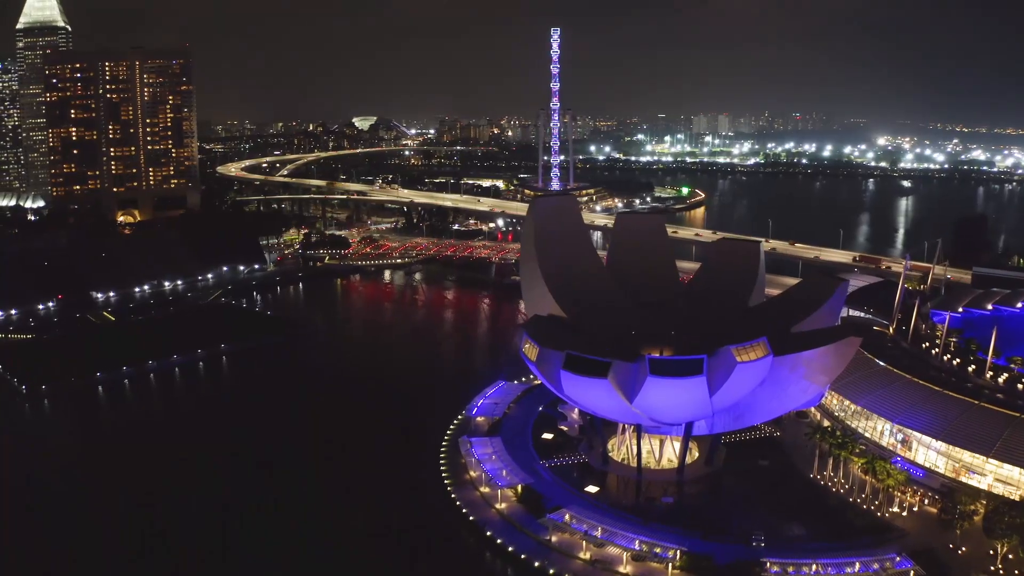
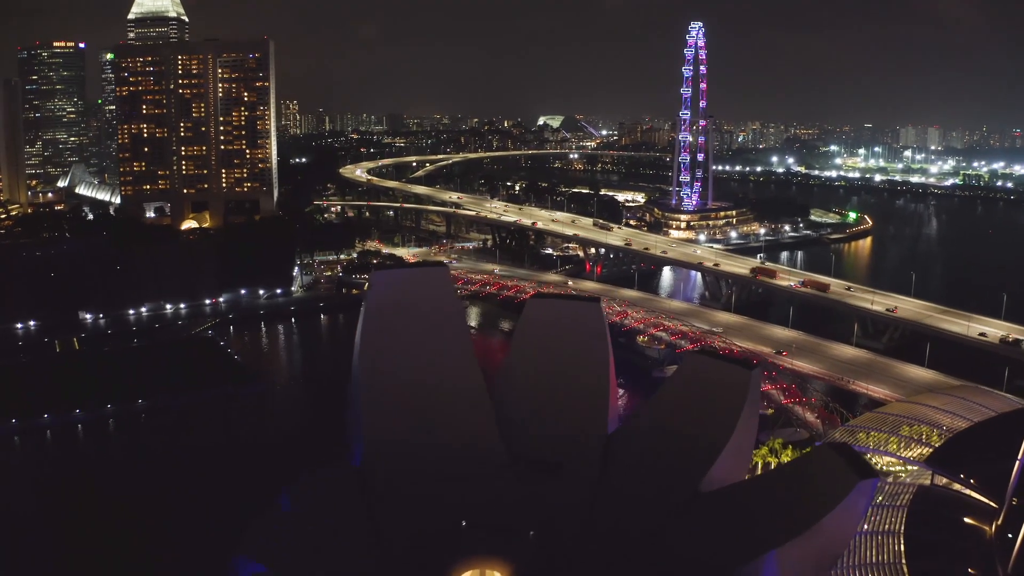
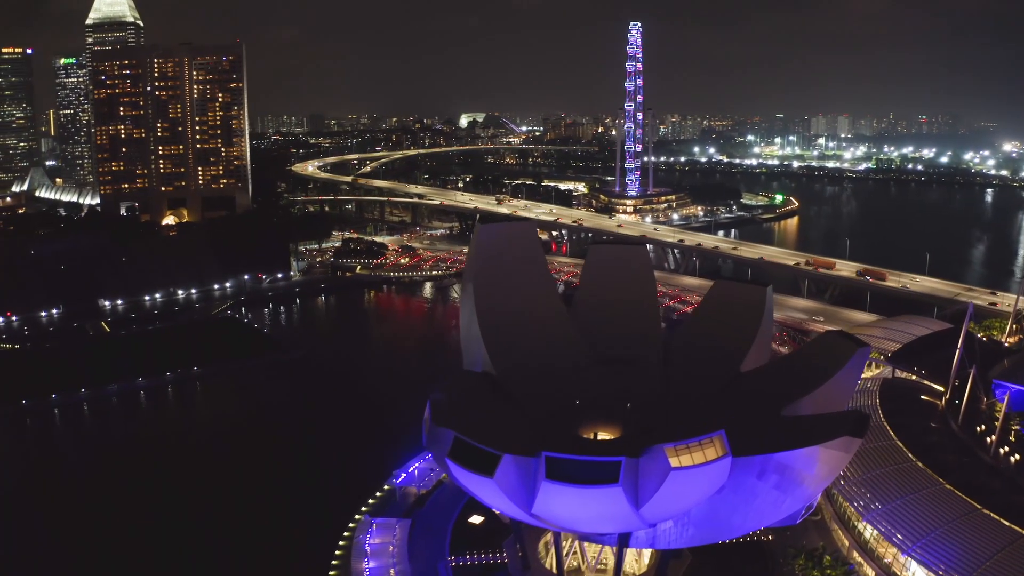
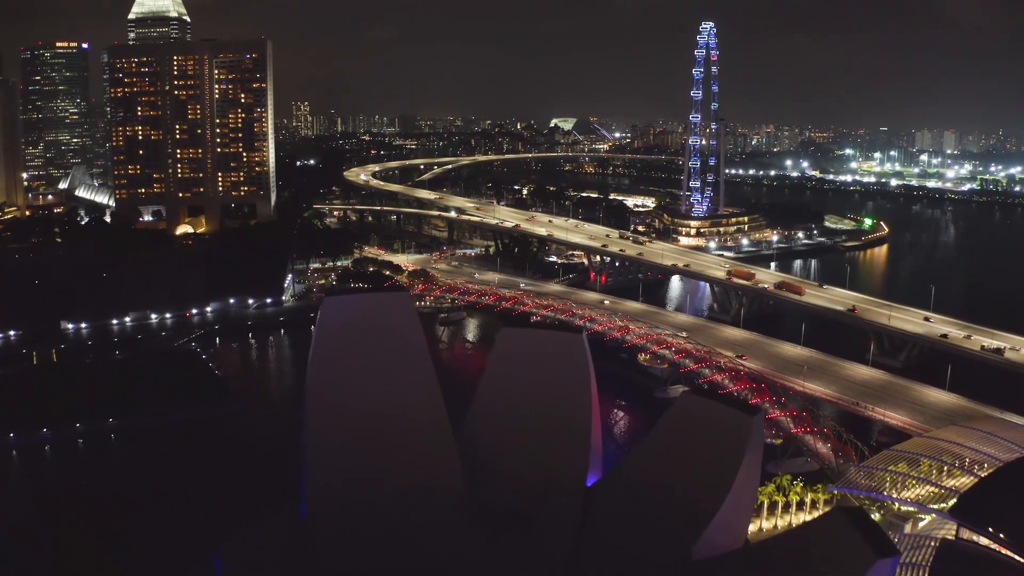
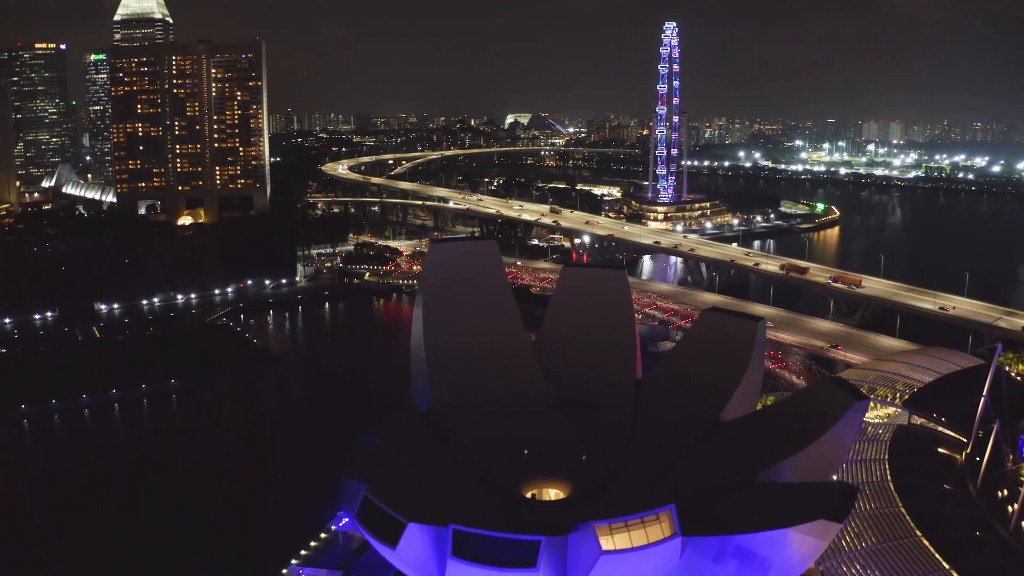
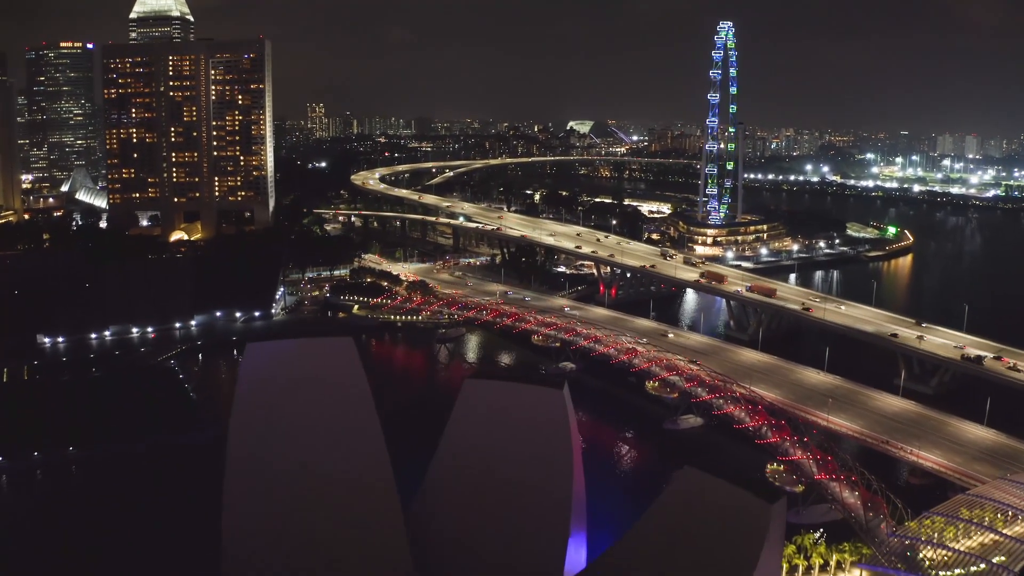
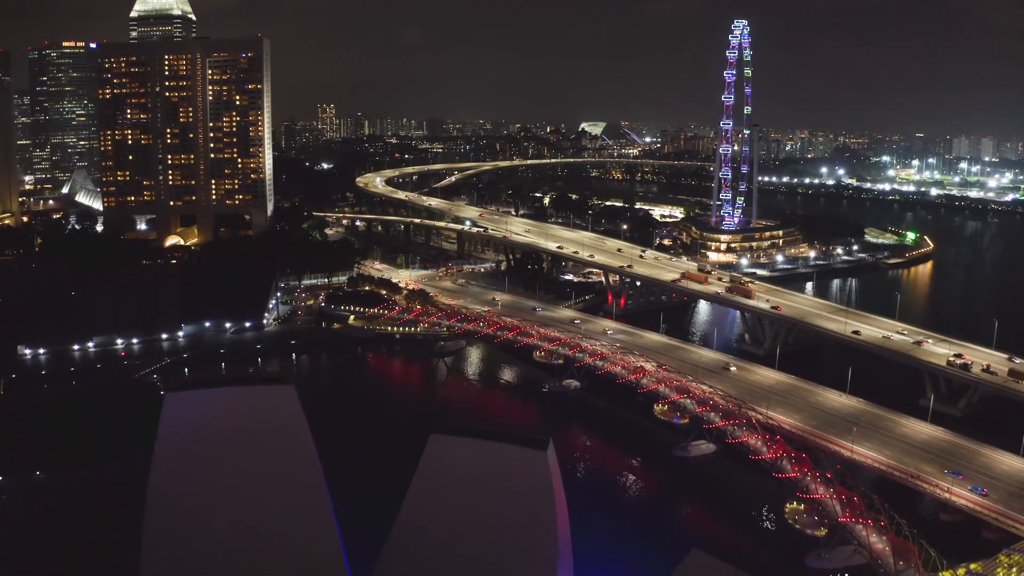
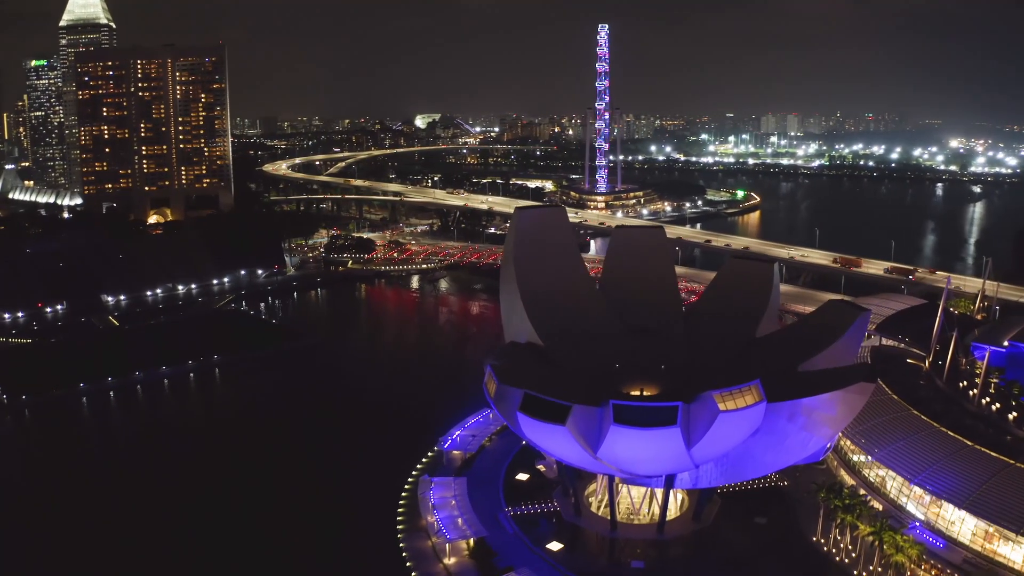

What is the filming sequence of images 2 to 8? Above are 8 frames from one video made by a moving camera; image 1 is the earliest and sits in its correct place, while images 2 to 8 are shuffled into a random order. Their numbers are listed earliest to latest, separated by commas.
8, 3, 5, 2, 4, 6, 7
